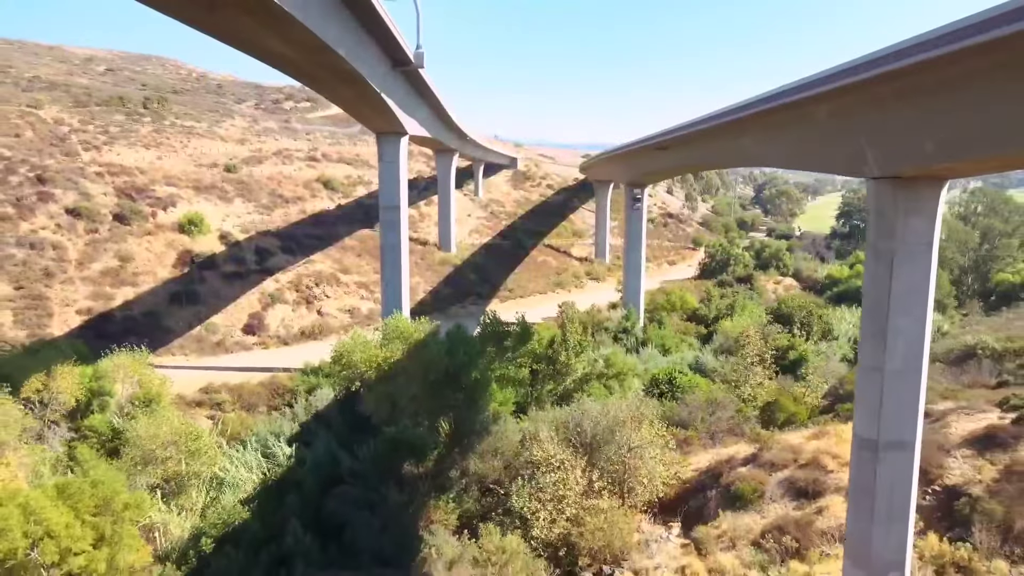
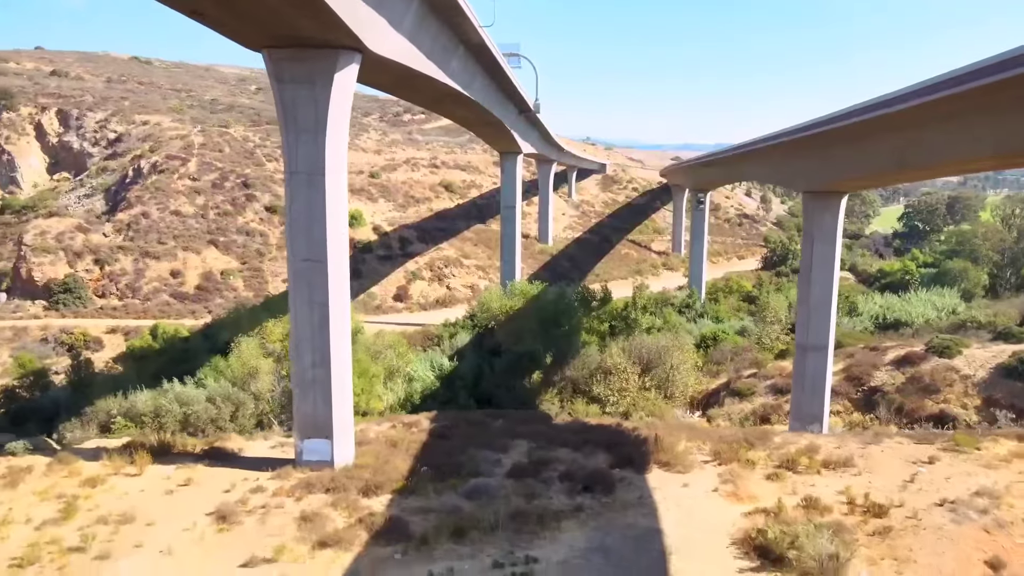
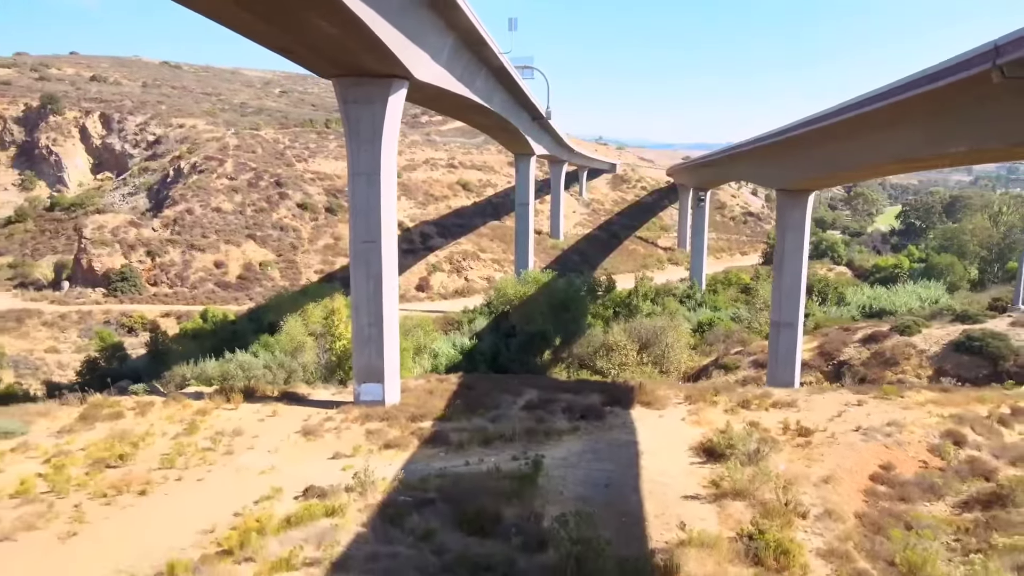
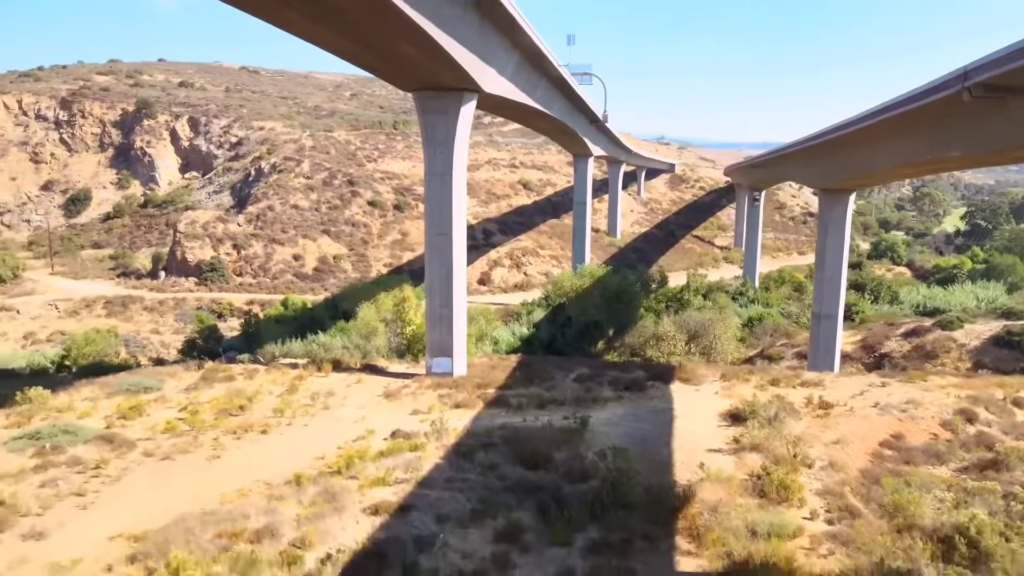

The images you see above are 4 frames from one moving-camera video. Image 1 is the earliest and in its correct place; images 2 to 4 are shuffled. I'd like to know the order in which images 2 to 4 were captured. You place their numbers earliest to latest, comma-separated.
2, 3, 4
